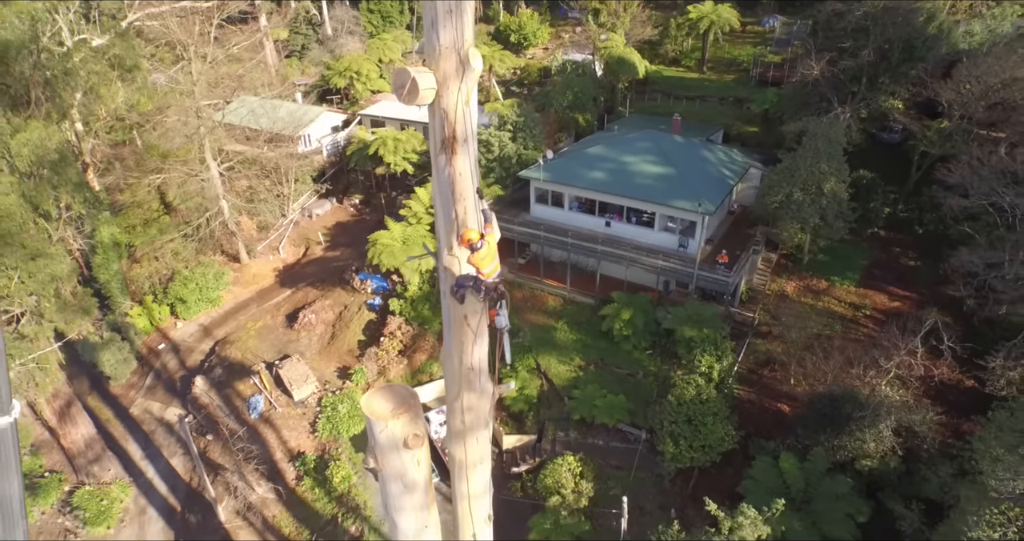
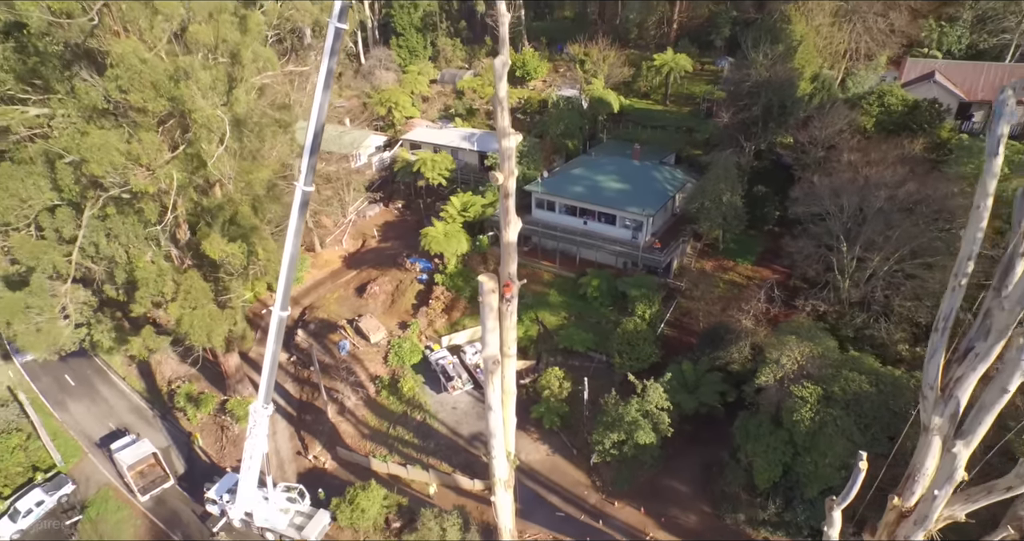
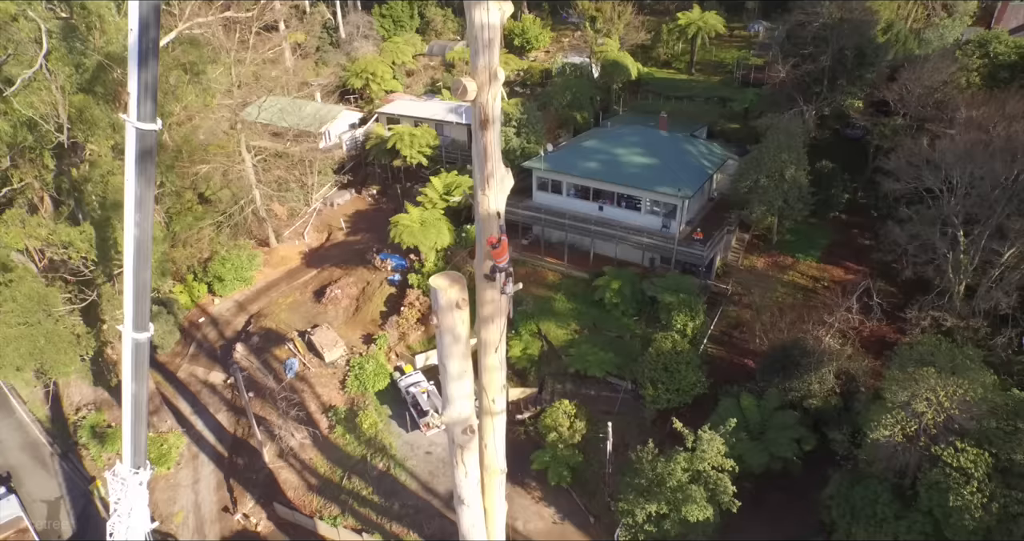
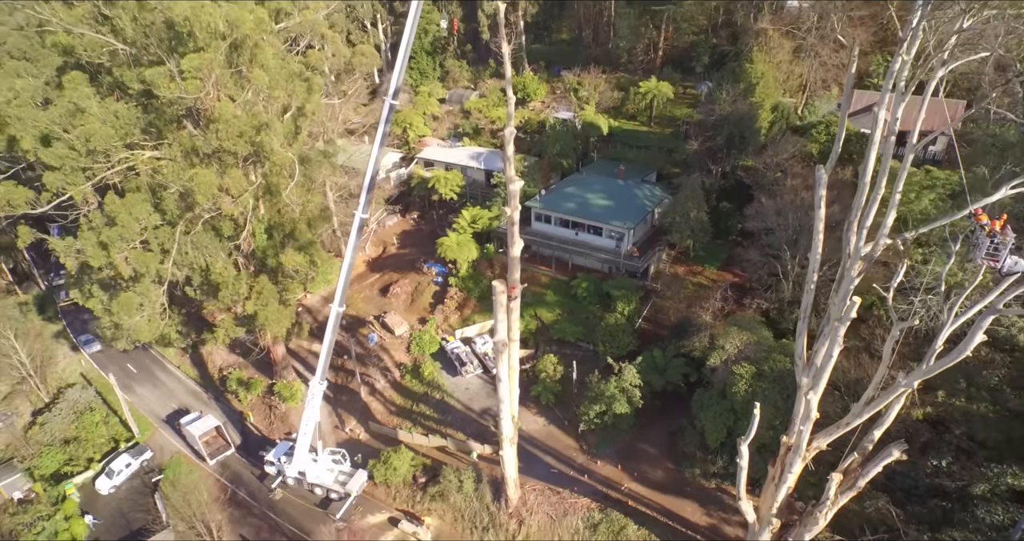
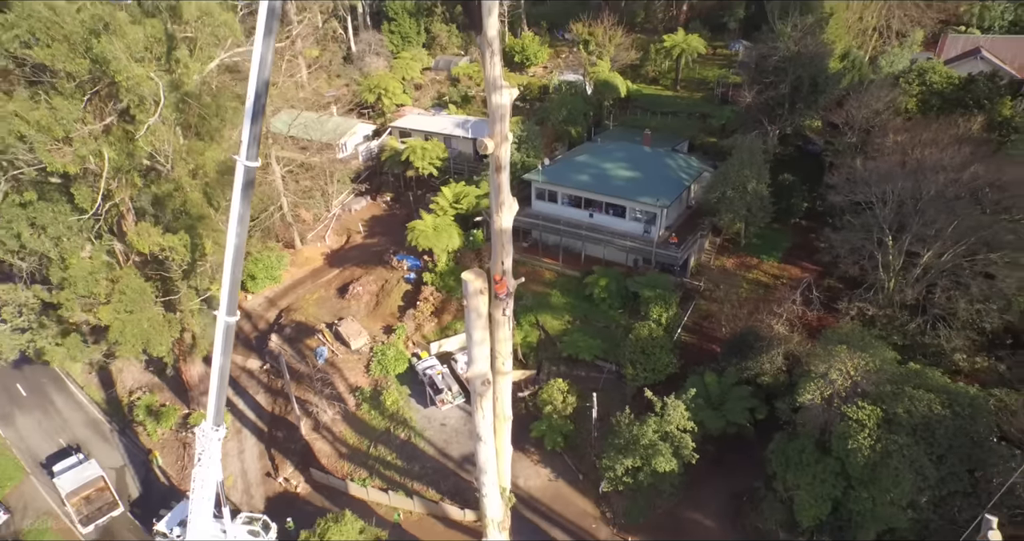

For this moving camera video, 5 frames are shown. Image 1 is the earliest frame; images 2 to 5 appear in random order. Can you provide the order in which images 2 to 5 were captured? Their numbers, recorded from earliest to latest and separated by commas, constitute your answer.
3, 5, 2, 4
